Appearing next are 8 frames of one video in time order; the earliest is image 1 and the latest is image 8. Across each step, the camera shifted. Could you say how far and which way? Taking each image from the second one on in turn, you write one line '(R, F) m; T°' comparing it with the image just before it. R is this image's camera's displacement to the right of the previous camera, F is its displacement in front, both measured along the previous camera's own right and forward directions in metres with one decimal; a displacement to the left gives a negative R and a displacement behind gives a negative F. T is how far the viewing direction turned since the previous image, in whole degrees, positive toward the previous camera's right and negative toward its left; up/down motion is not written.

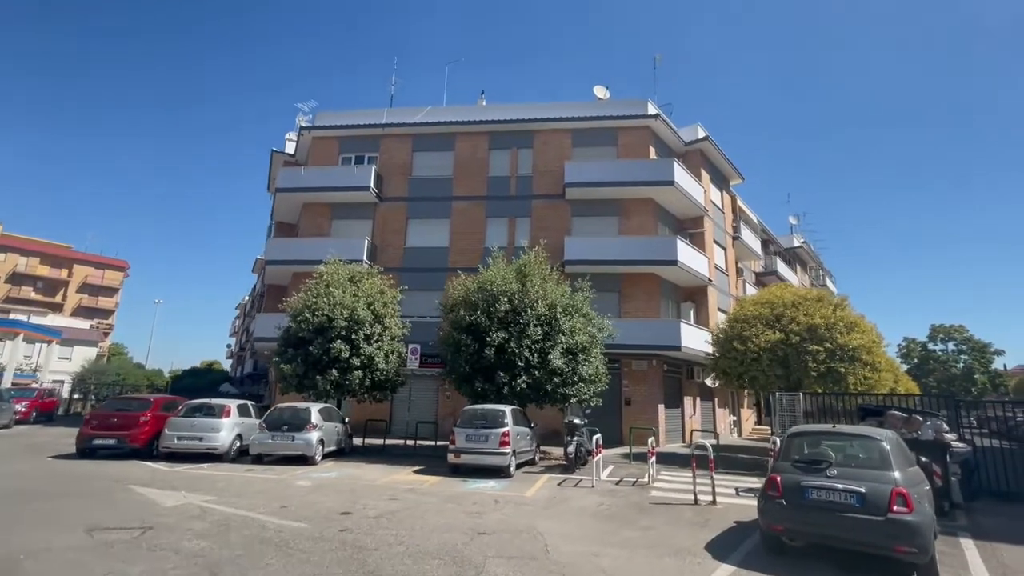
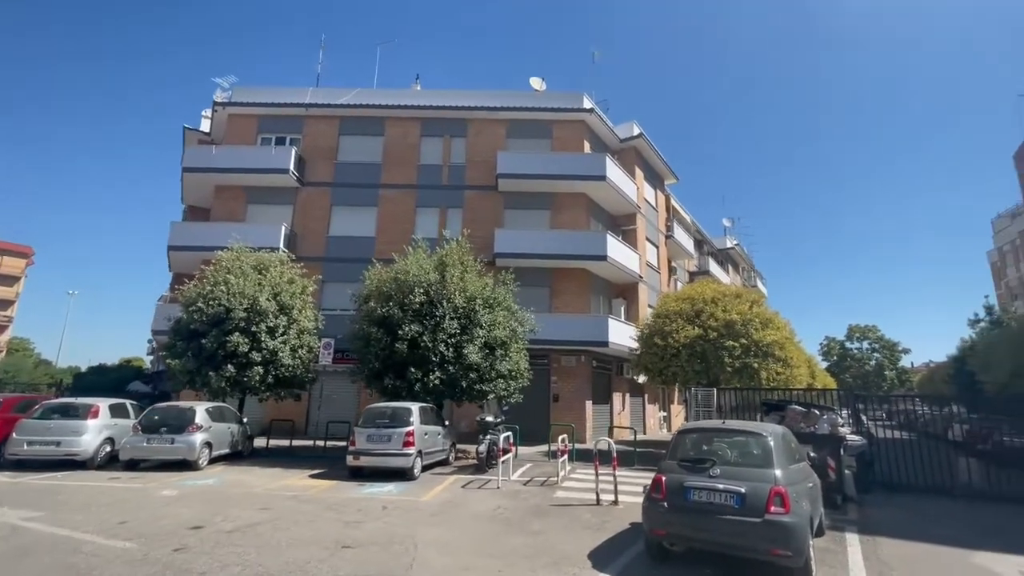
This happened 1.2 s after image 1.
(+1.0, +0.6) m; +6°
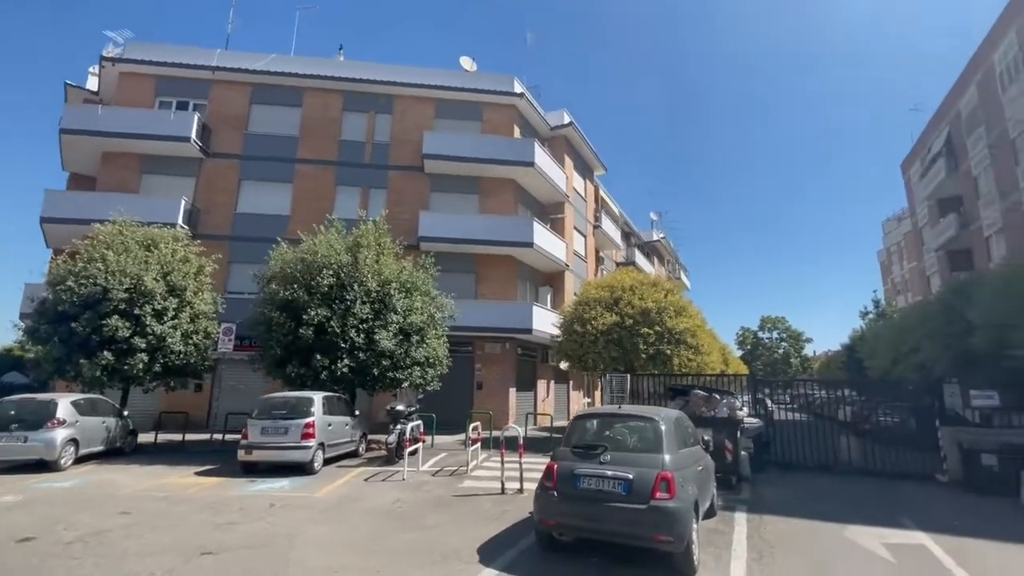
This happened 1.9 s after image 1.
(+0.6, +0.4) m; +7°
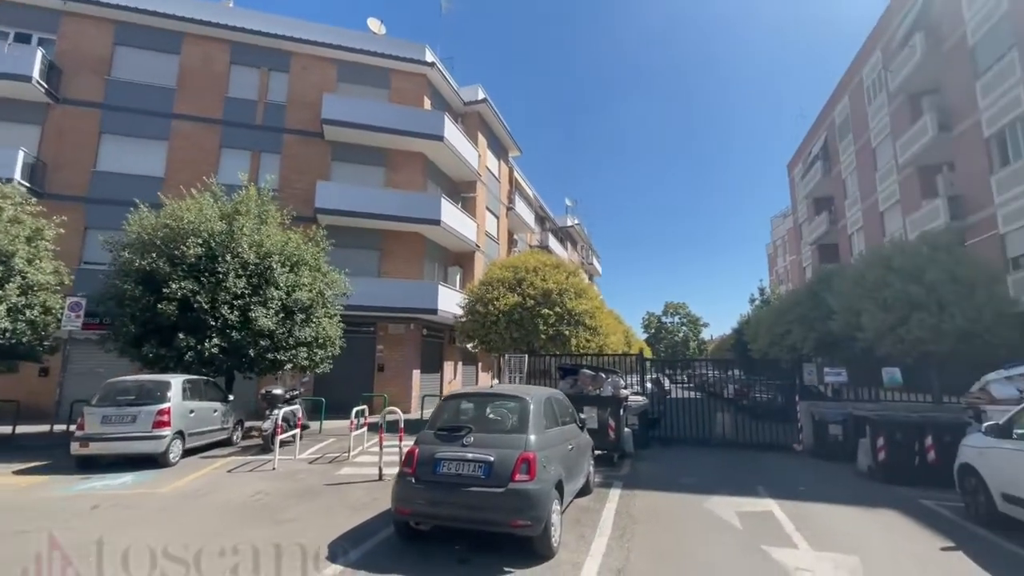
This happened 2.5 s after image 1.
(+0.6, +0.4) m; +9°
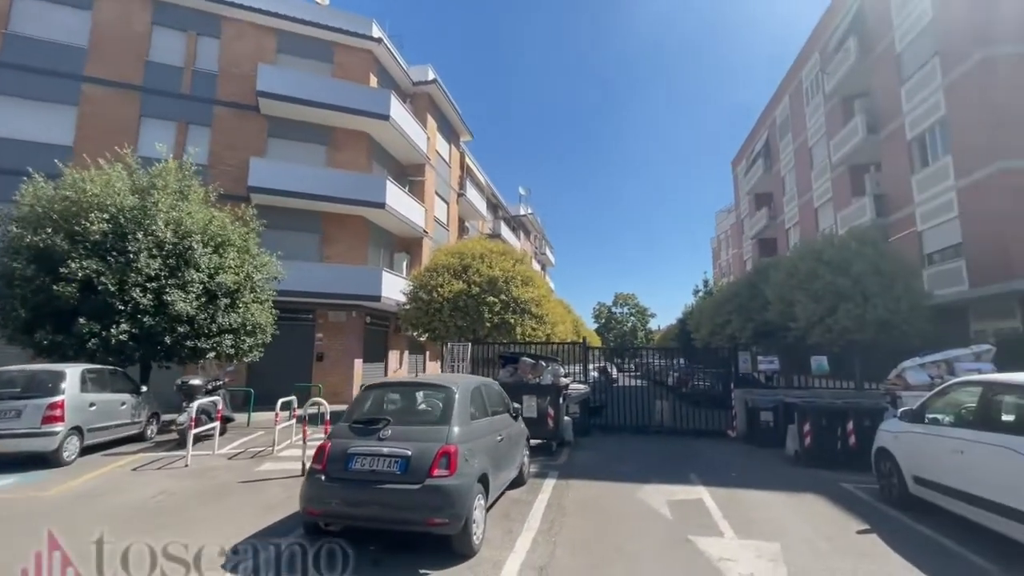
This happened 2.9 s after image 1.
(+0.3, +0.3) m; +5°
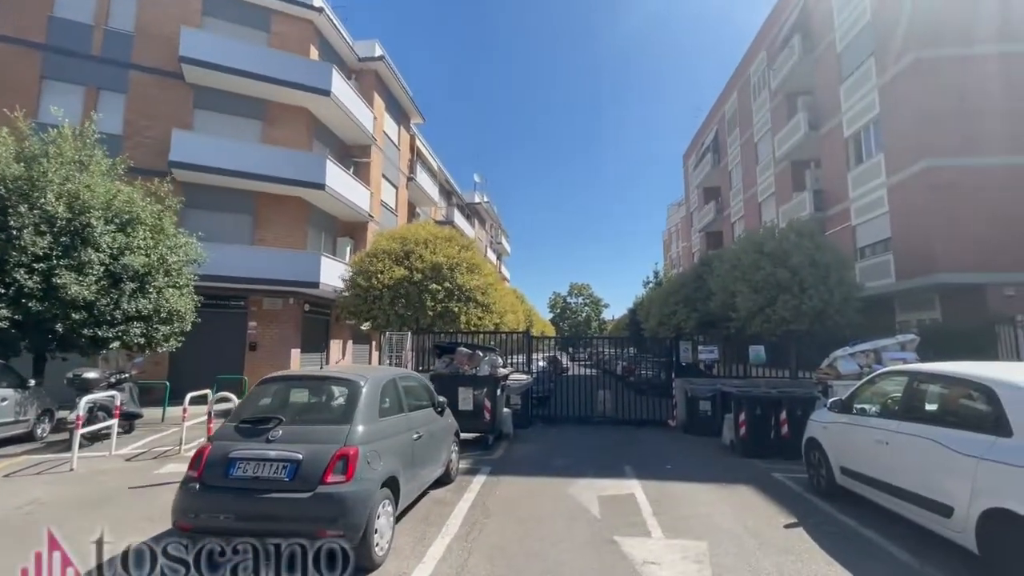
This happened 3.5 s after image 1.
(+0.4, +0.5) m; +5°
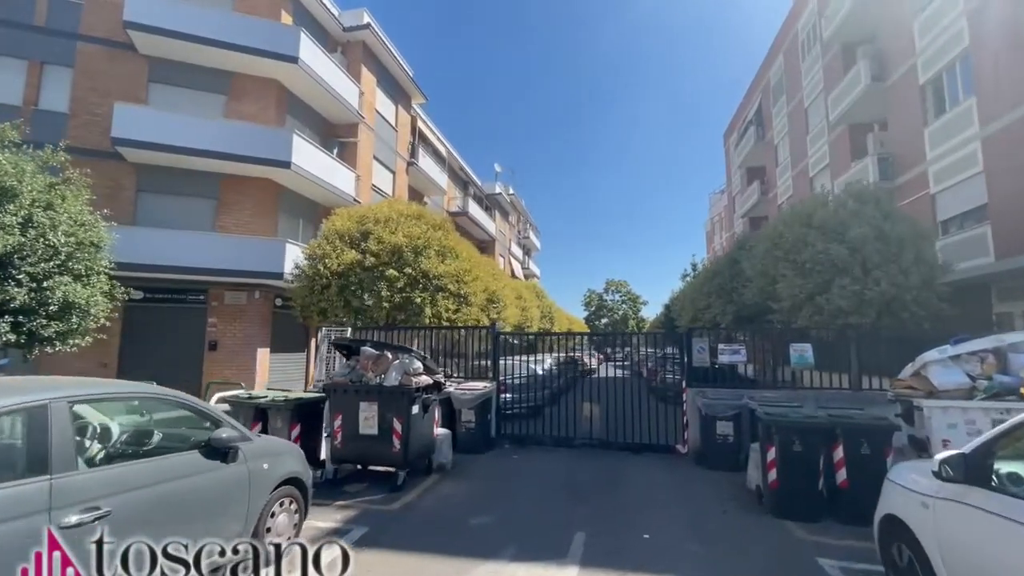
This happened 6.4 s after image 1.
(+1.6, +2.7) m; -5°
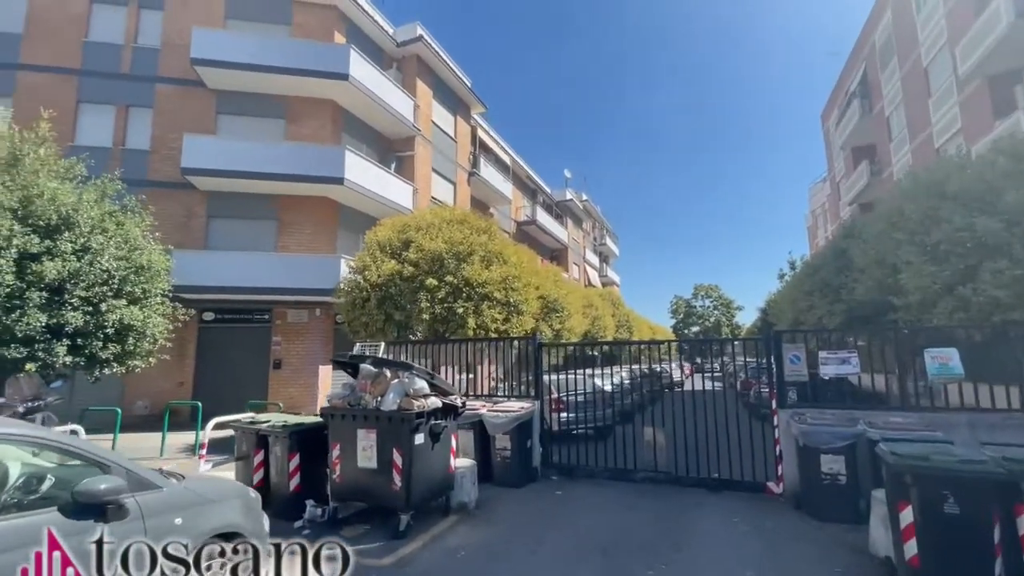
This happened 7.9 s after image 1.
(+0.7, +1.3) m; -10°
